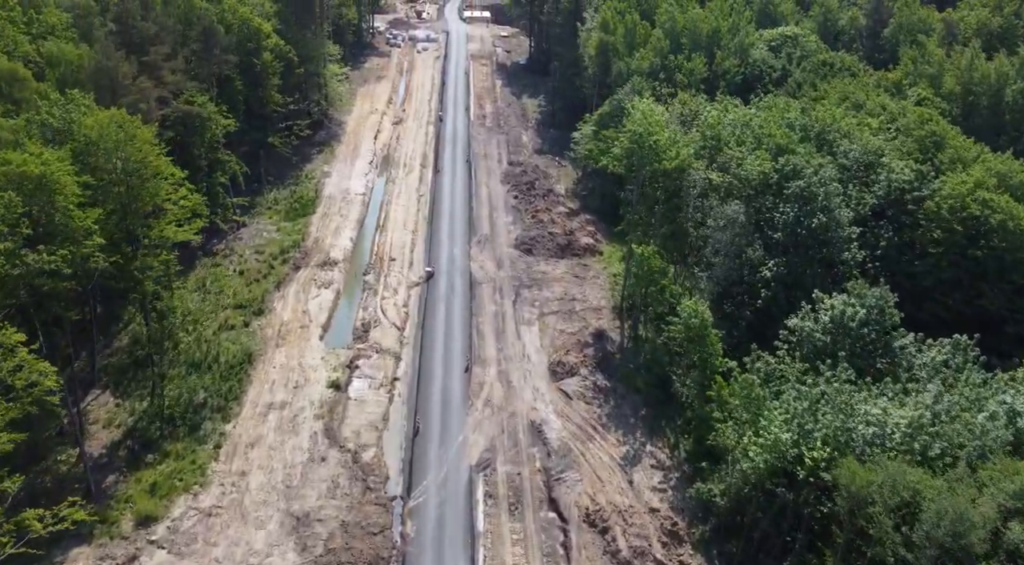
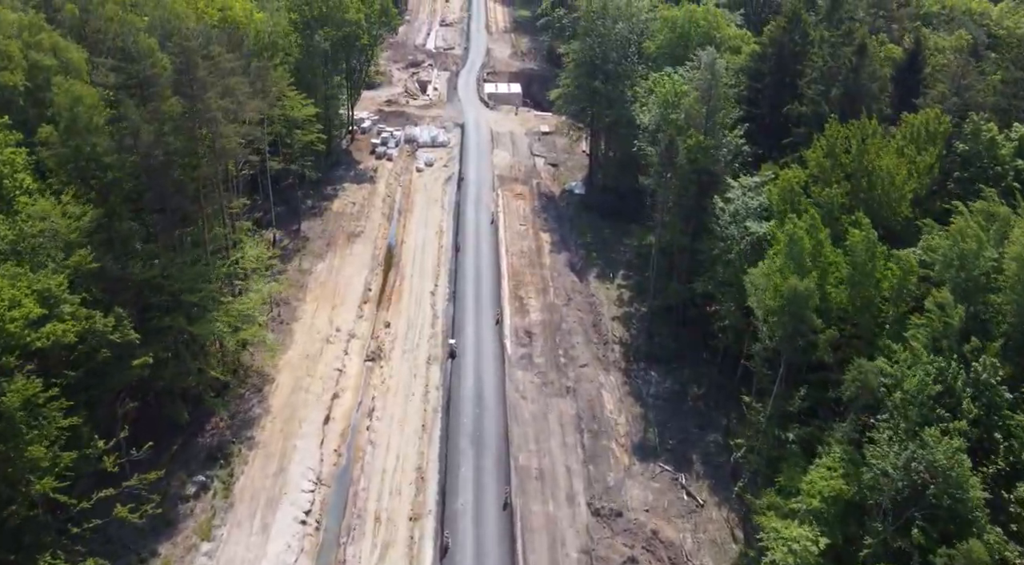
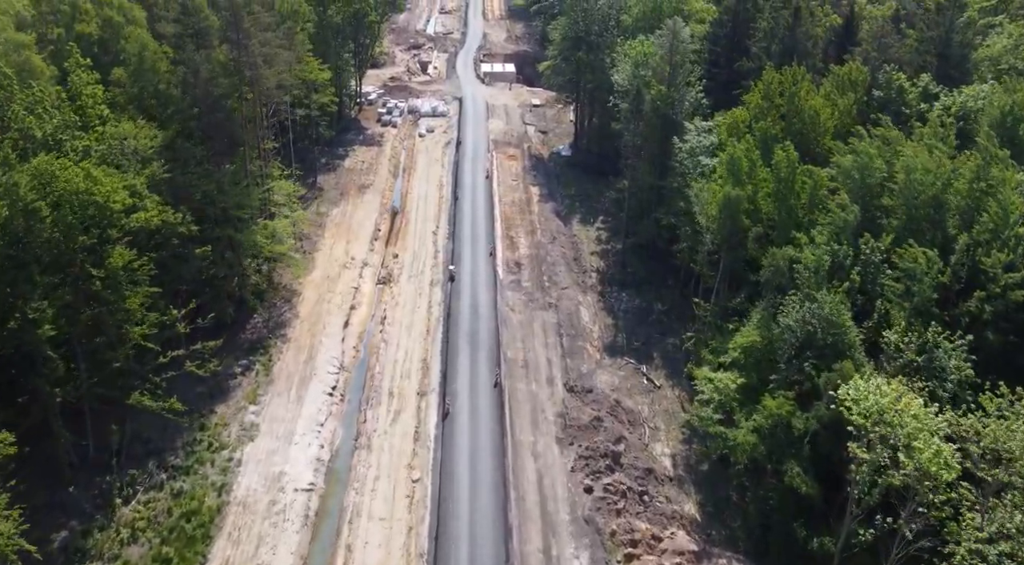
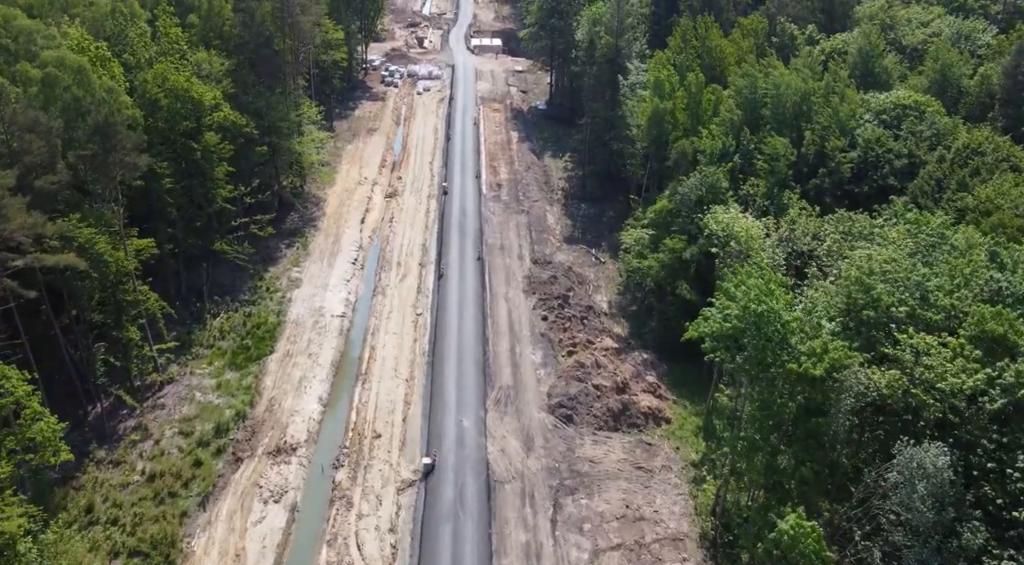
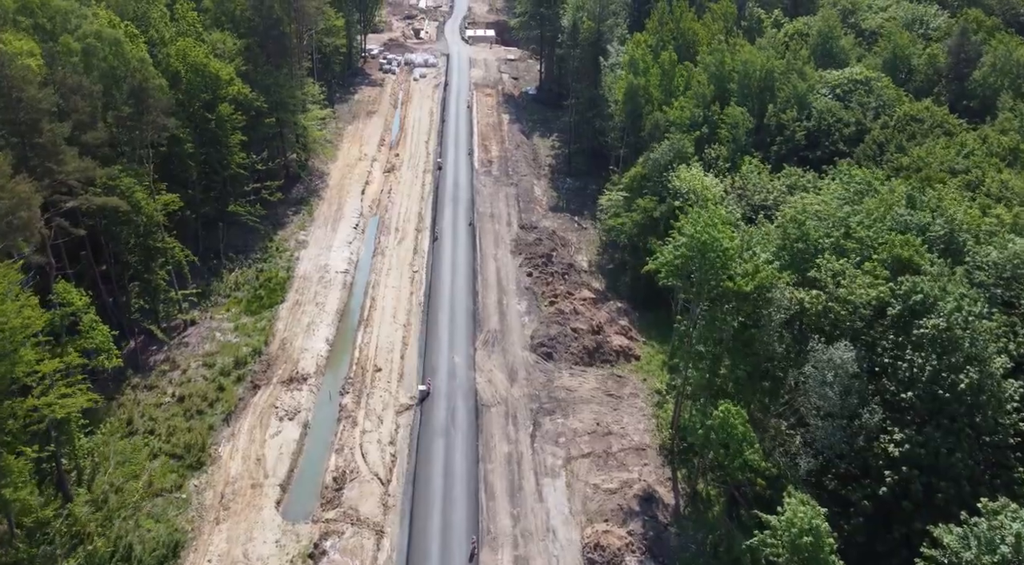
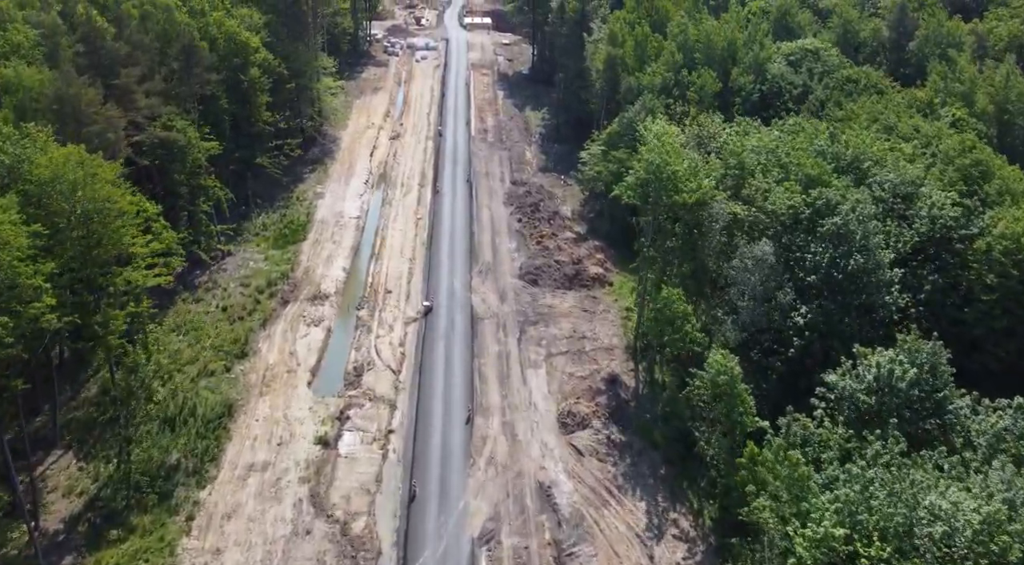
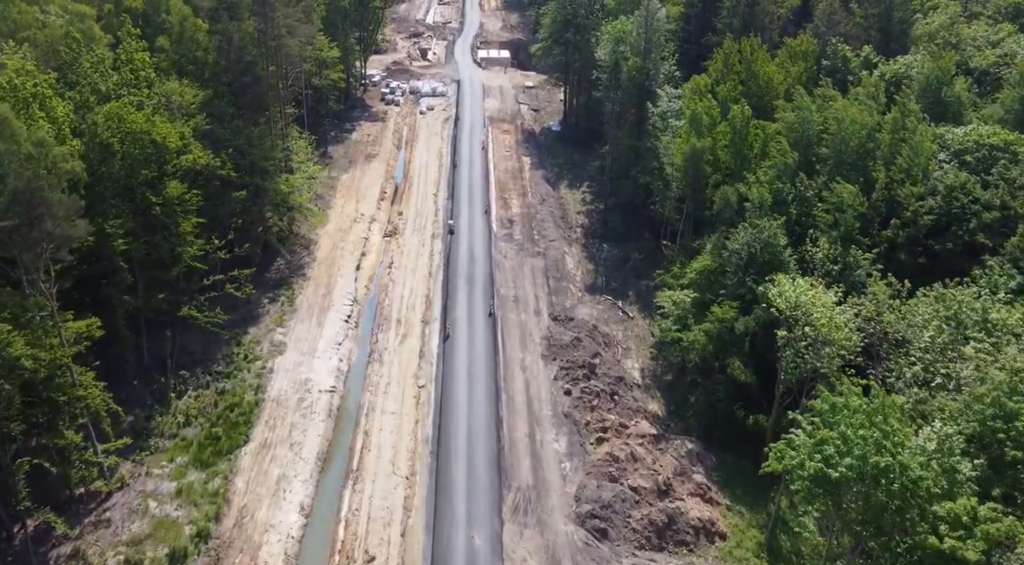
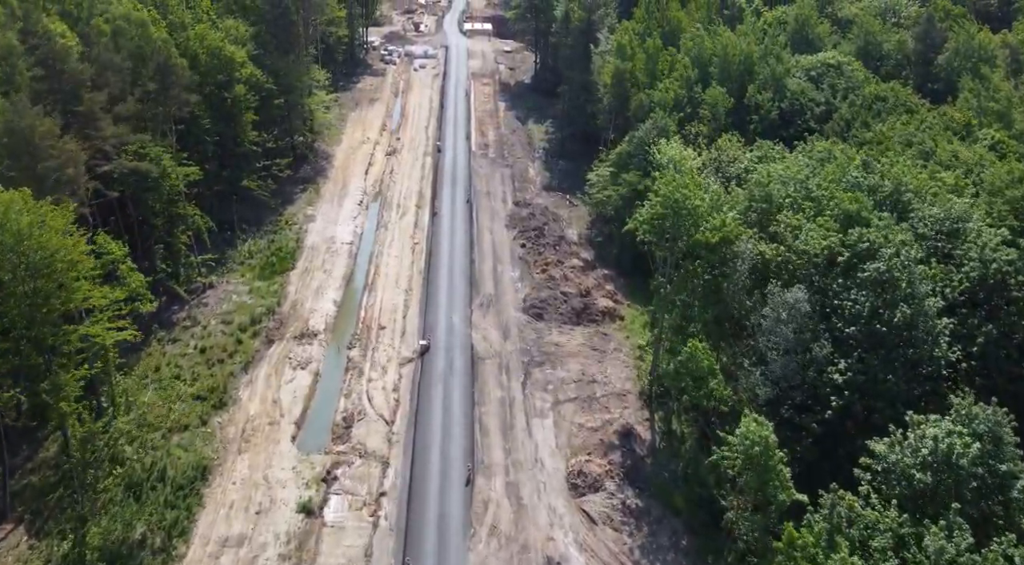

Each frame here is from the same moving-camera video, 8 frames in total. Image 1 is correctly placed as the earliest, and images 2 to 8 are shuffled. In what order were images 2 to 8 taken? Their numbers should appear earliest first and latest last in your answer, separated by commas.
6, 8, 5, 4, 7, 3, 2
